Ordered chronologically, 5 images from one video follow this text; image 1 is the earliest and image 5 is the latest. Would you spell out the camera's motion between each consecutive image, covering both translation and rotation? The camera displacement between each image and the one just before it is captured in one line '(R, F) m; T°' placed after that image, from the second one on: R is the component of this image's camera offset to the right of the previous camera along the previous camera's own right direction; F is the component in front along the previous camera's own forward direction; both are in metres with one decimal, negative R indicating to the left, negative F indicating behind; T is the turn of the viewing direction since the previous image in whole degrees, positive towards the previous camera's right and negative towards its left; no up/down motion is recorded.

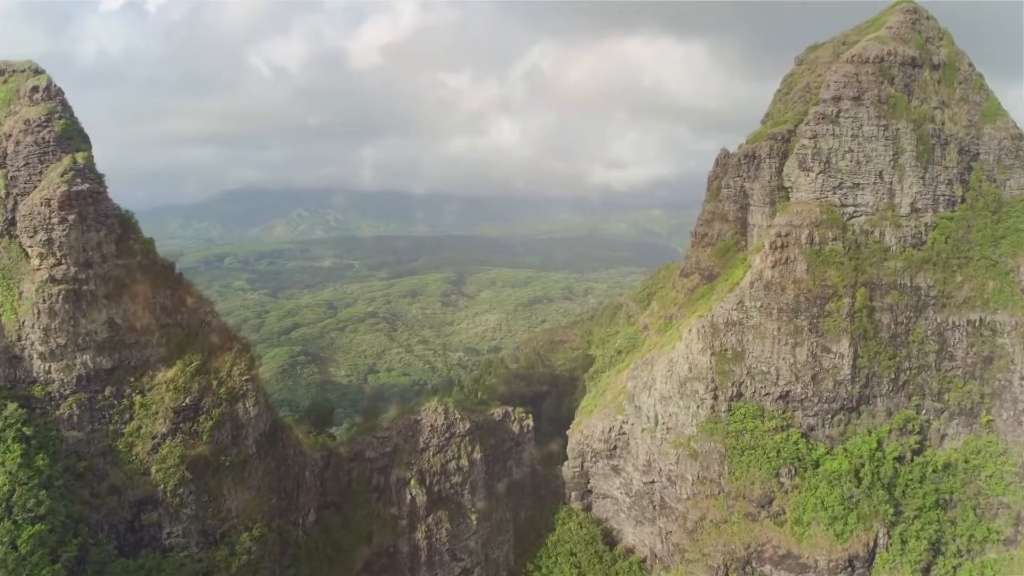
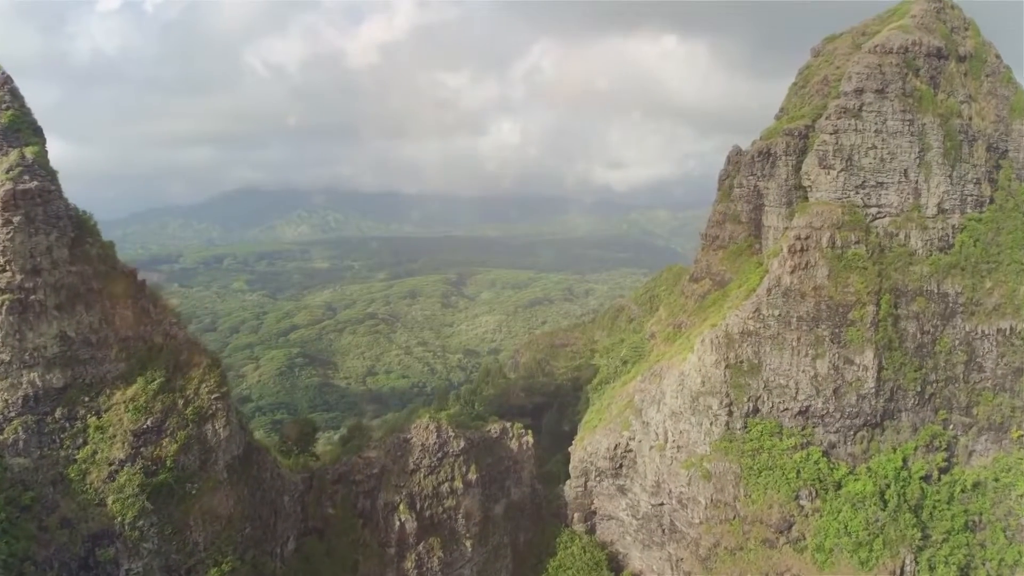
(+0.1, +2.0) m; 0°
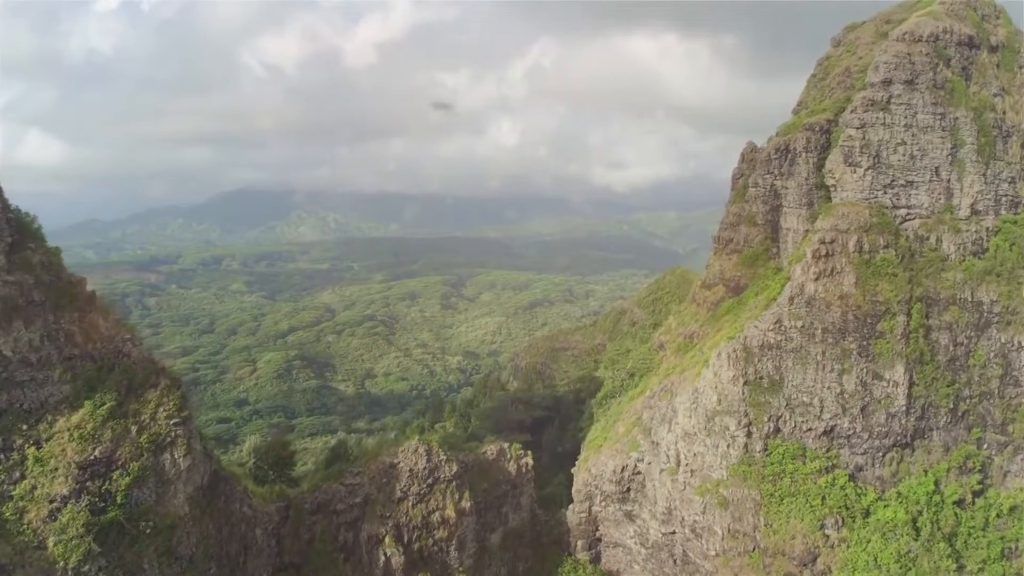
(+0.1, +2.1) m; 0°
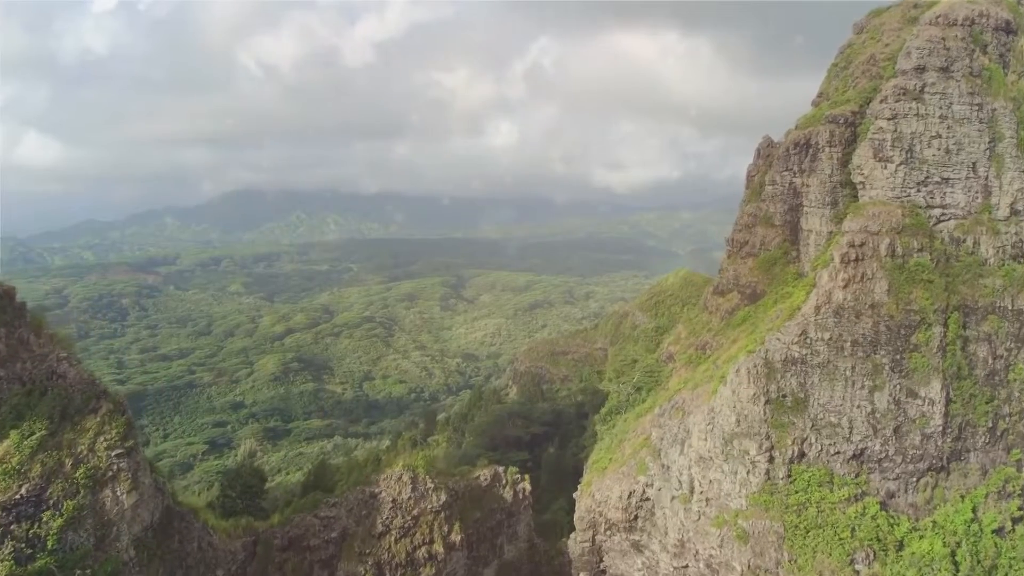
(+0.1, +2.2) m; 0°
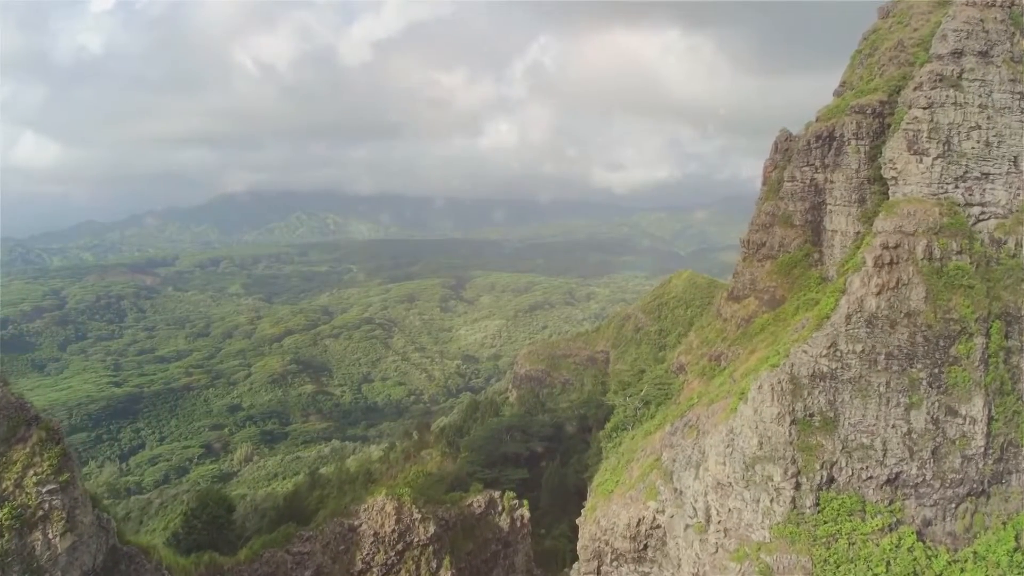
(+0.1, +2.0) m; 0°
